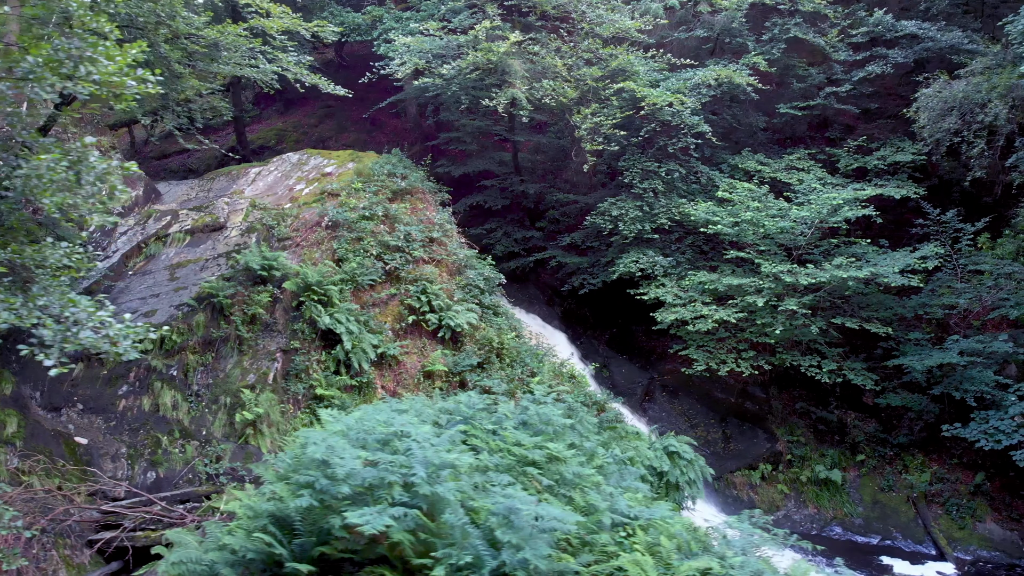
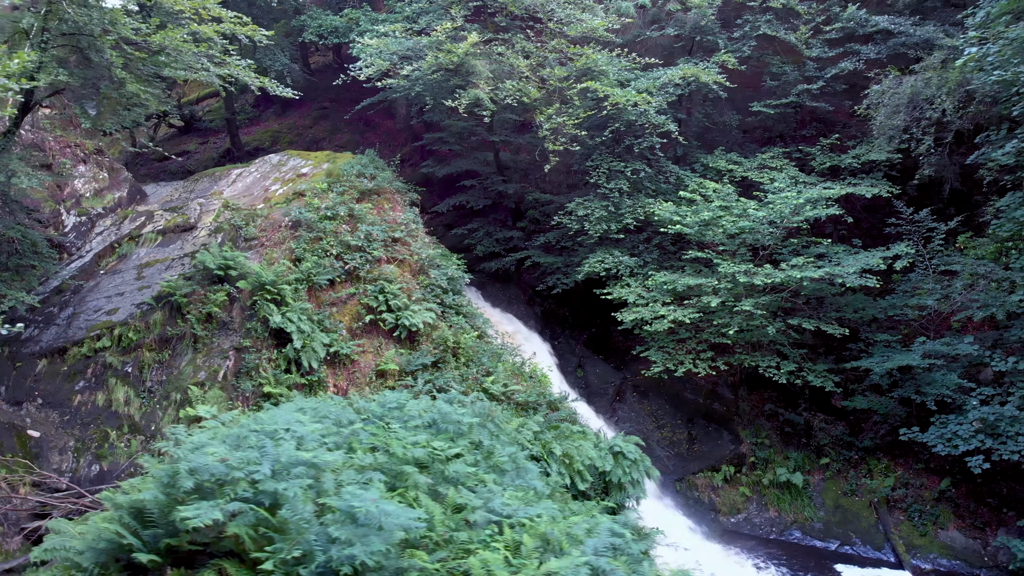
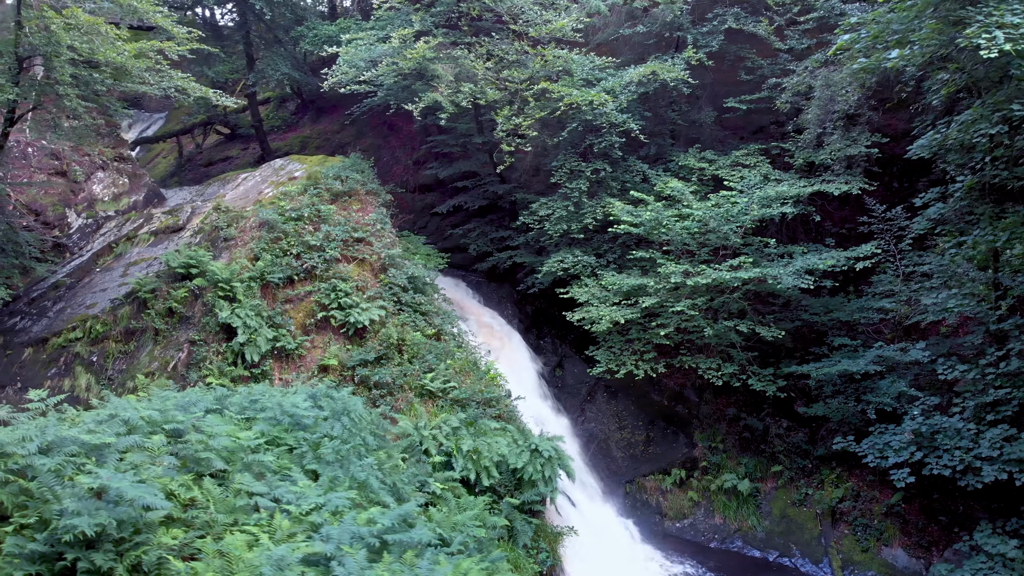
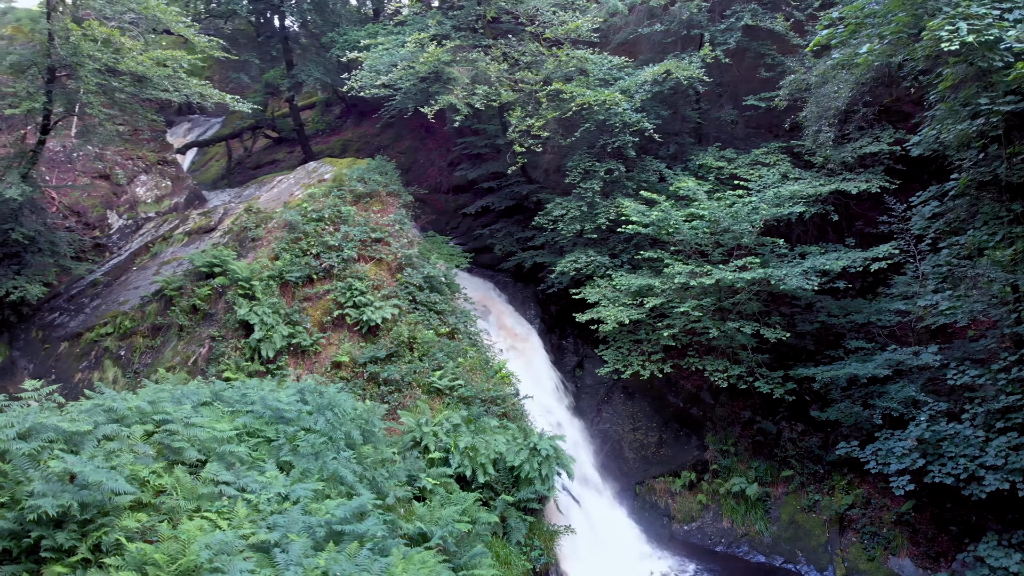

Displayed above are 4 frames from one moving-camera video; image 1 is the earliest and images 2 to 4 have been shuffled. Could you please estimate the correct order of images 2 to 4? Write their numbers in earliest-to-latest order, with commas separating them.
2, 3, 4
